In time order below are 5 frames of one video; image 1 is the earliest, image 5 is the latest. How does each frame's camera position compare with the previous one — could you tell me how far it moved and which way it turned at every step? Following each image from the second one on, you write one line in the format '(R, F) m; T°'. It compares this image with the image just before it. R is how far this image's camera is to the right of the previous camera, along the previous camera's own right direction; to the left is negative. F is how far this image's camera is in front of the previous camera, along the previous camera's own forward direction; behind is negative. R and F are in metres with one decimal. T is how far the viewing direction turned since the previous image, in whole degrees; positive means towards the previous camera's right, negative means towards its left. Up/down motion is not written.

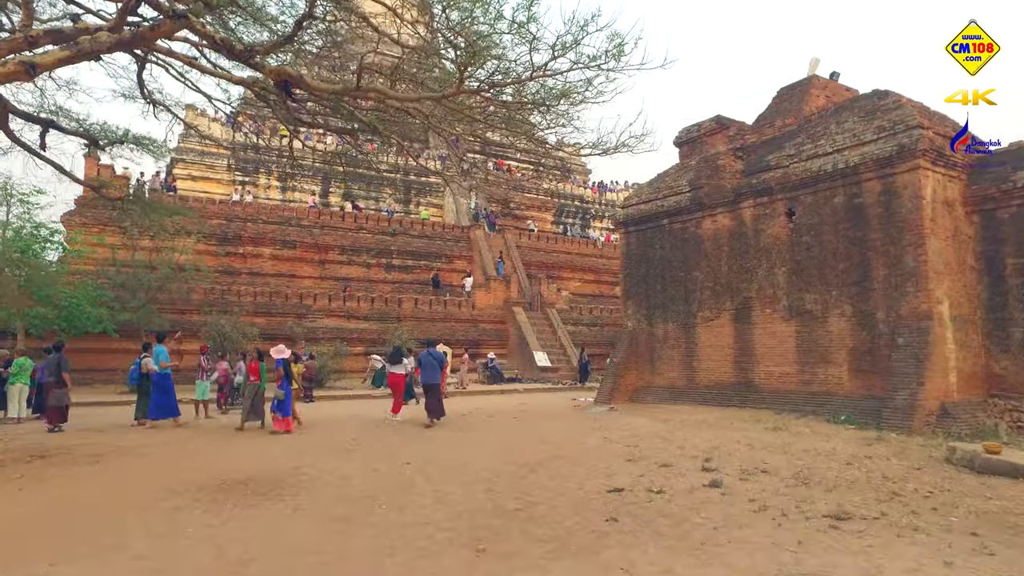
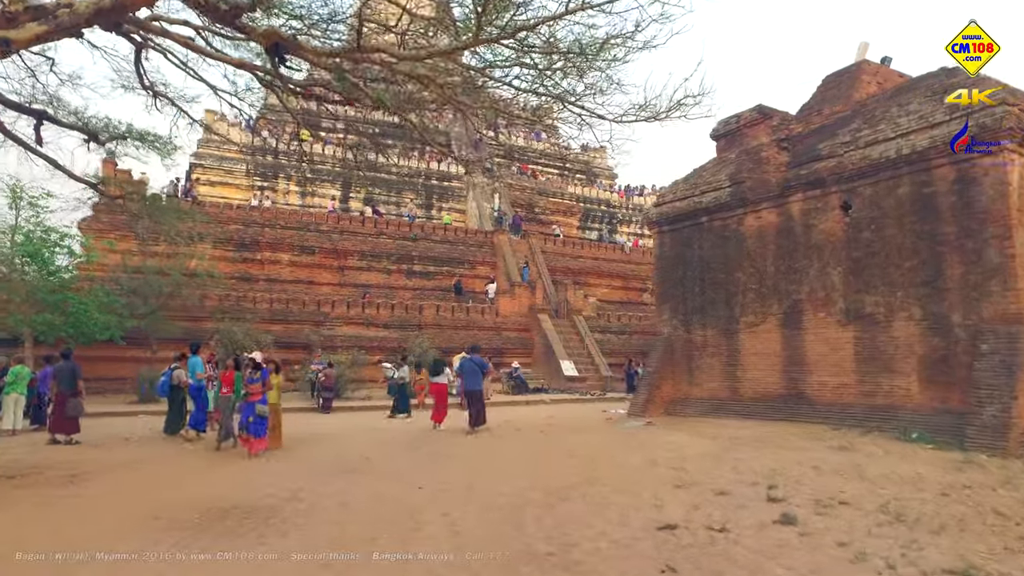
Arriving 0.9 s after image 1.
(0.0, +0.7) m; -2°
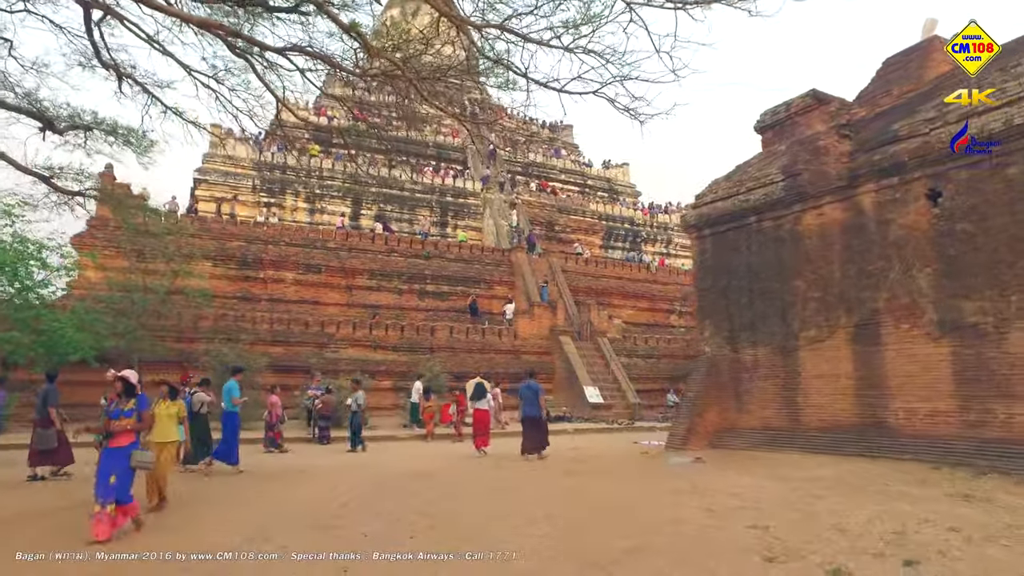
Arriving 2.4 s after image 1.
(0.0, +1.2) m; -2°
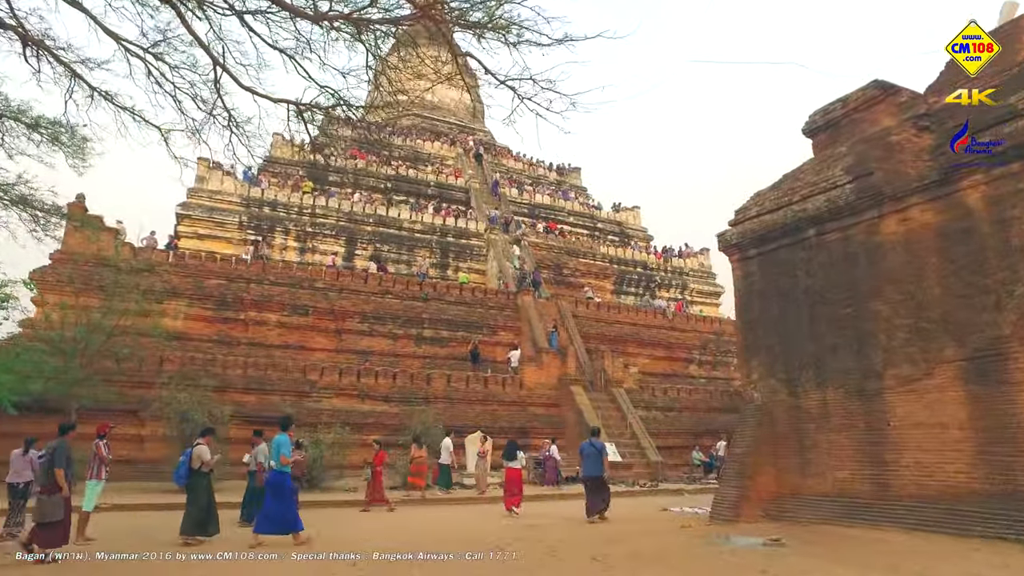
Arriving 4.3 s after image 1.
(0.0, +1.5) m; -1°
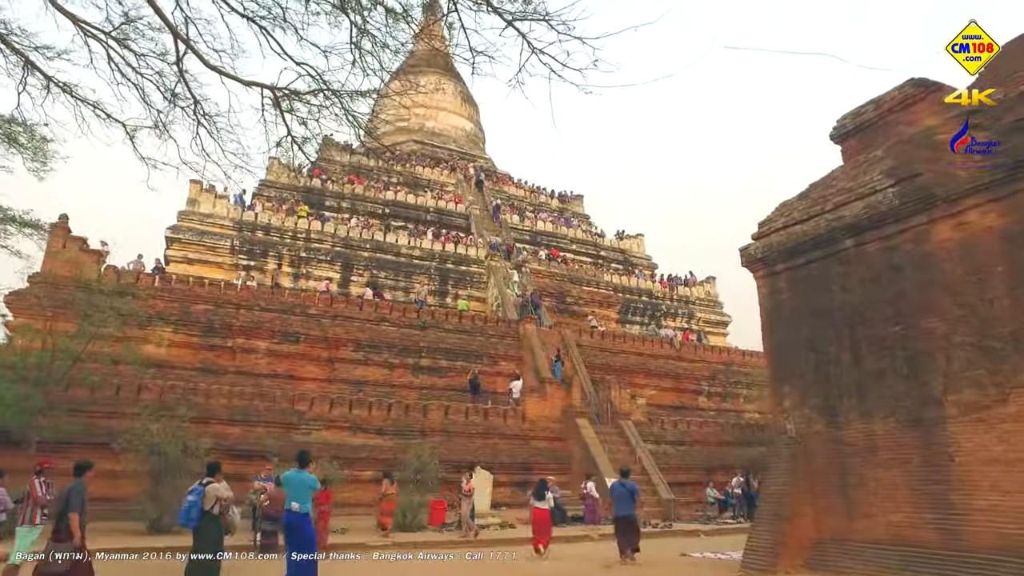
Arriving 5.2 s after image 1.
(0.0, +0.7) m; 0°
